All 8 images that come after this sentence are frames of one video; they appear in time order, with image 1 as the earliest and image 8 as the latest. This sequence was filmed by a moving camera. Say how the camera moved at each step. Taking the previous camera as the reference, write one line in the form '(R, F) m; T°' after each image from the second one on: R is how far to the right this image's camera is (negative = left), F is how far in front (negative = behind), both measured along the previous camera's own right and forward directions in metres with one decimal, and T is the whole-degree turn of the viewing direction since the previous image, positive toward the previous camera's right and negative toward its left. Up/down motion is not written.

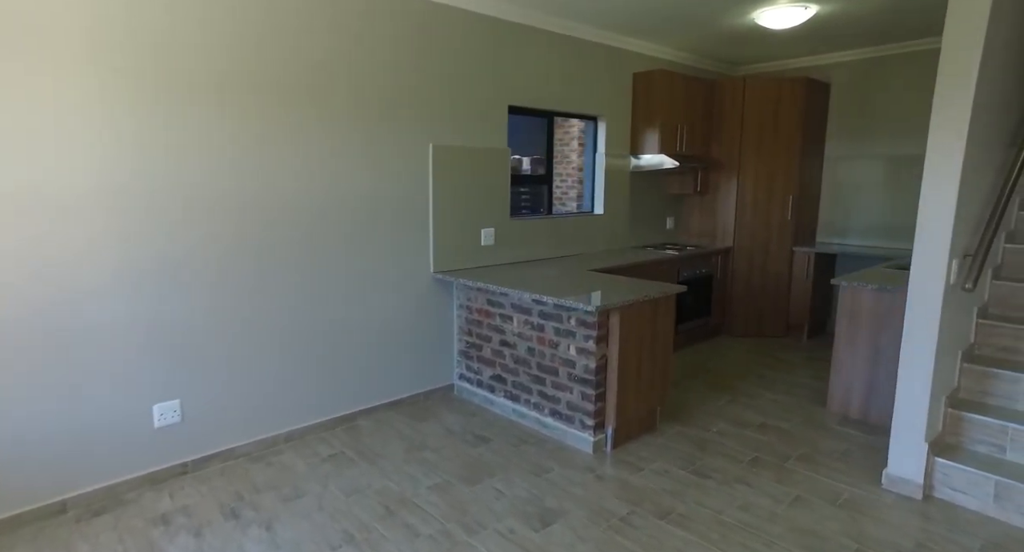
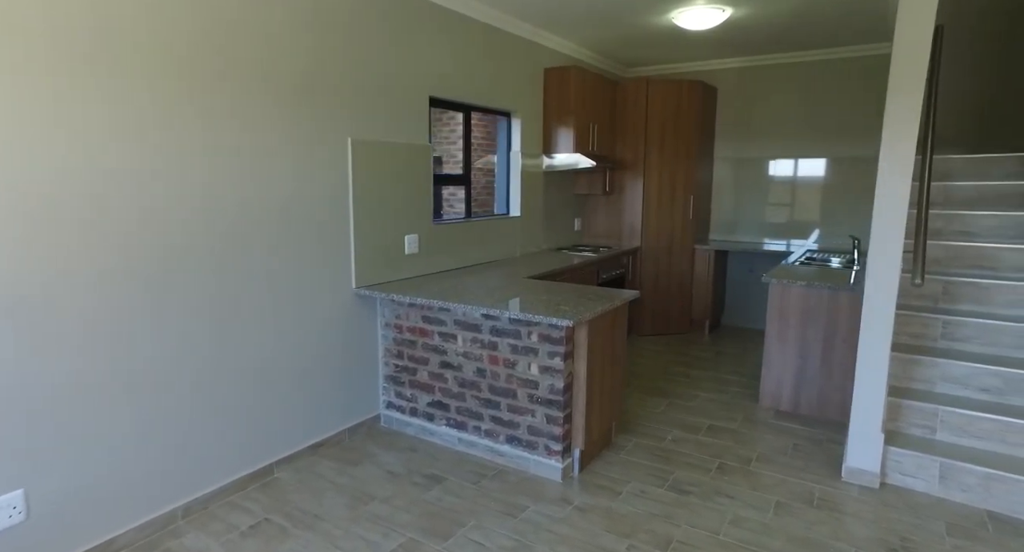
(-0.4, +0.4) m; +14°
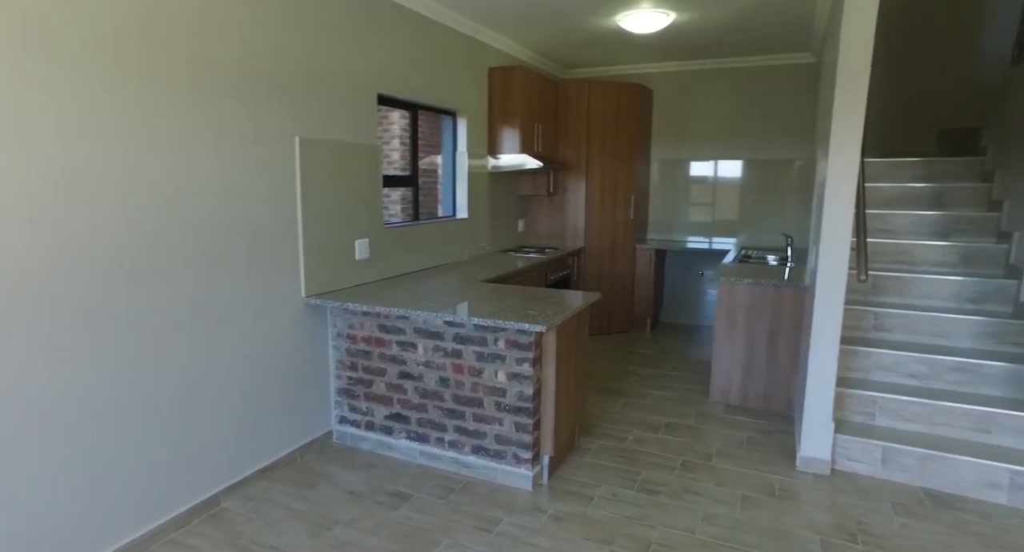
(-0.2, +0.1) m; +8°
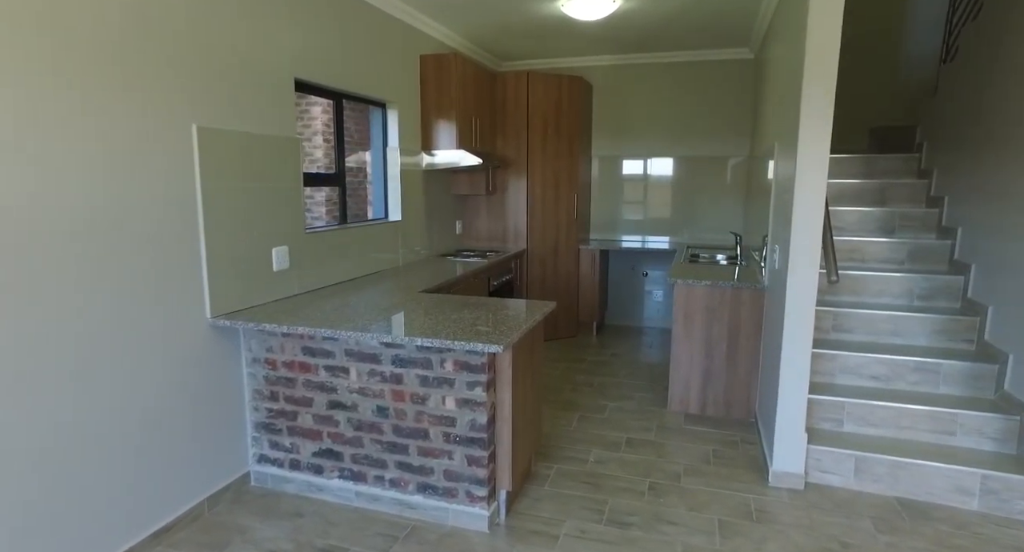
(-0.1, +0.3) m; +7°
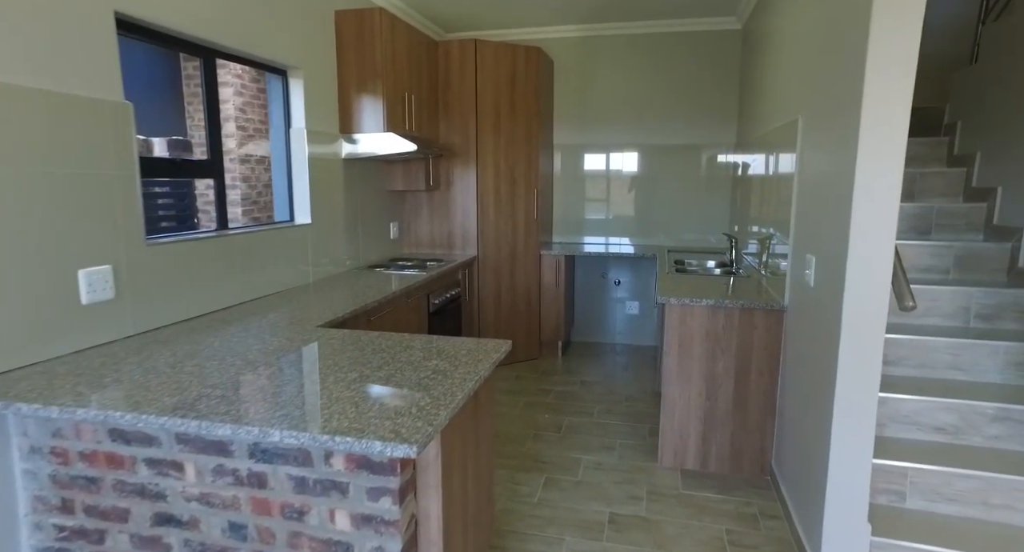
(+0.1, +0.9) m; +4°
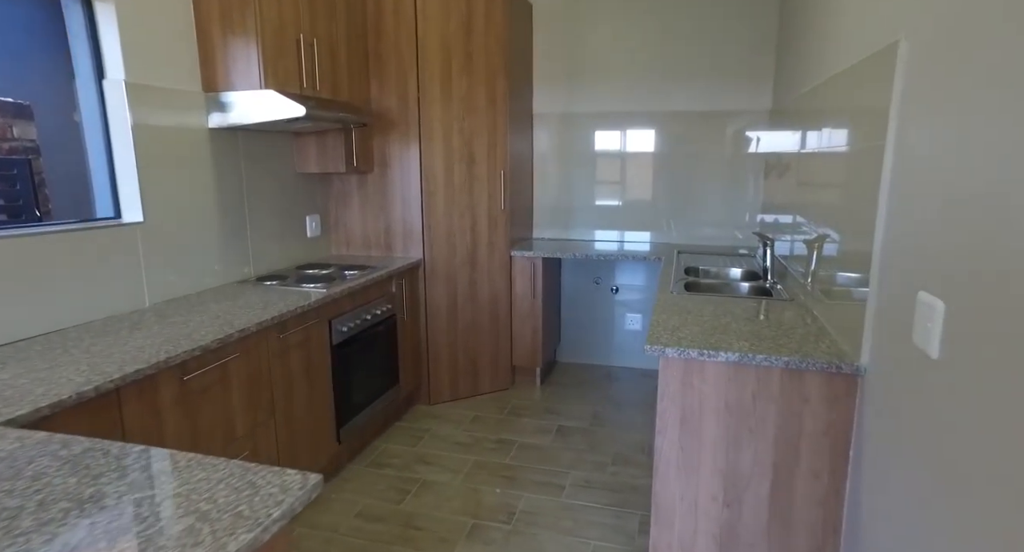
(+0.4, +1.0) m; -2°
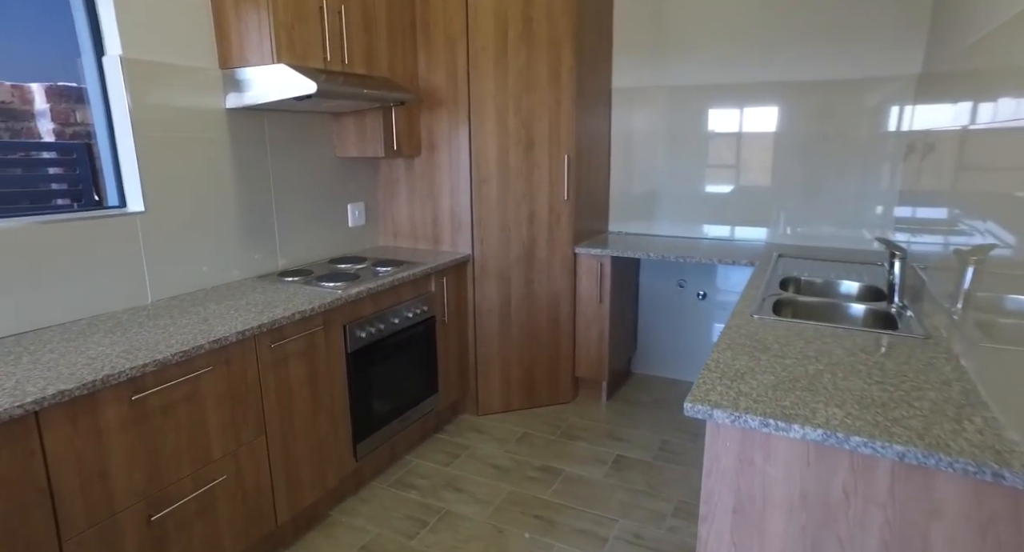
(+0.3, +0.4) m; -11°
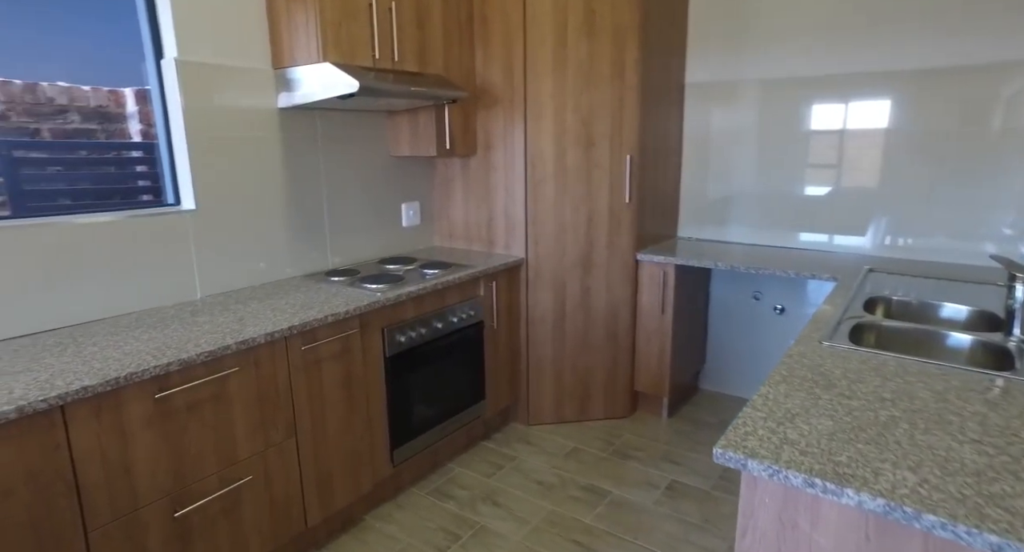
(+0.1, +0.1) m; -9°
